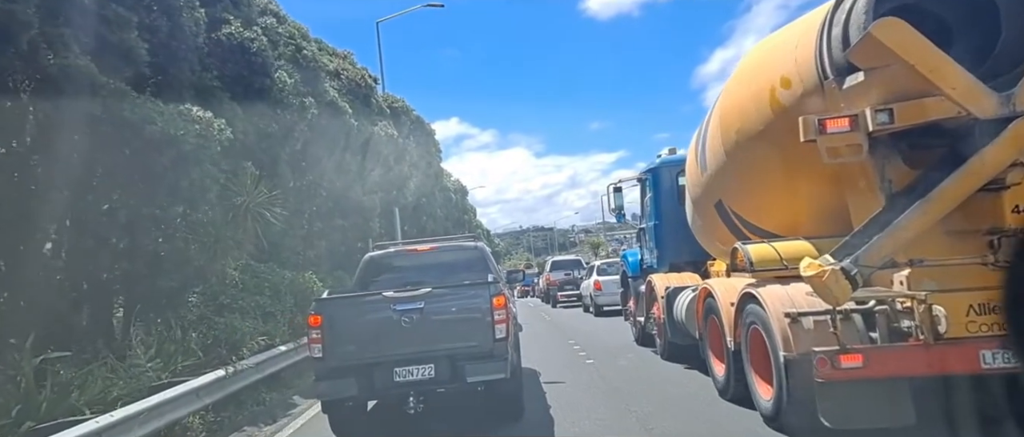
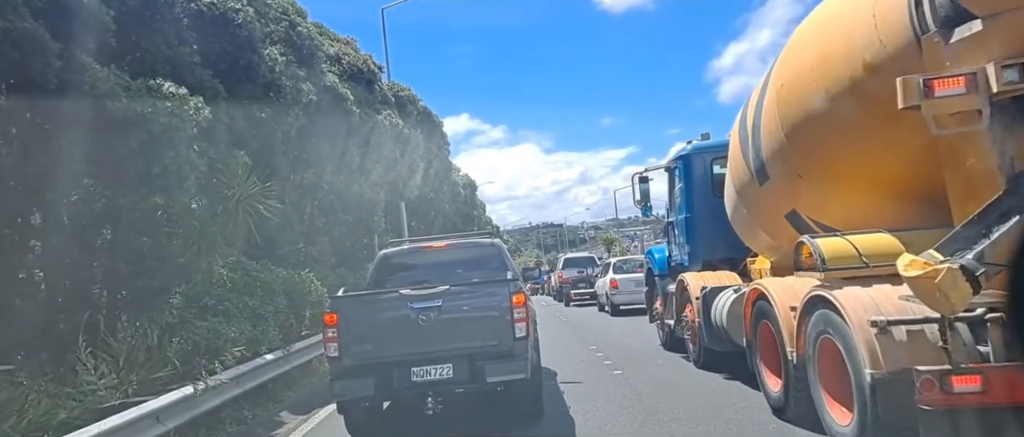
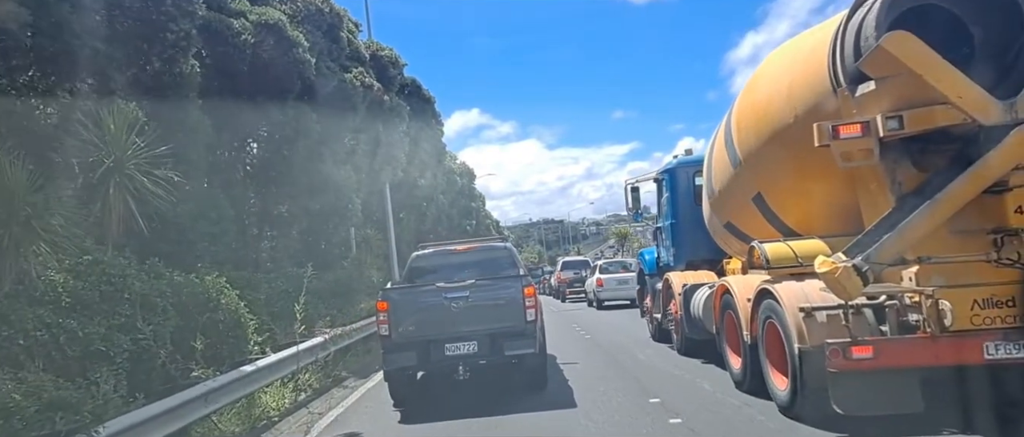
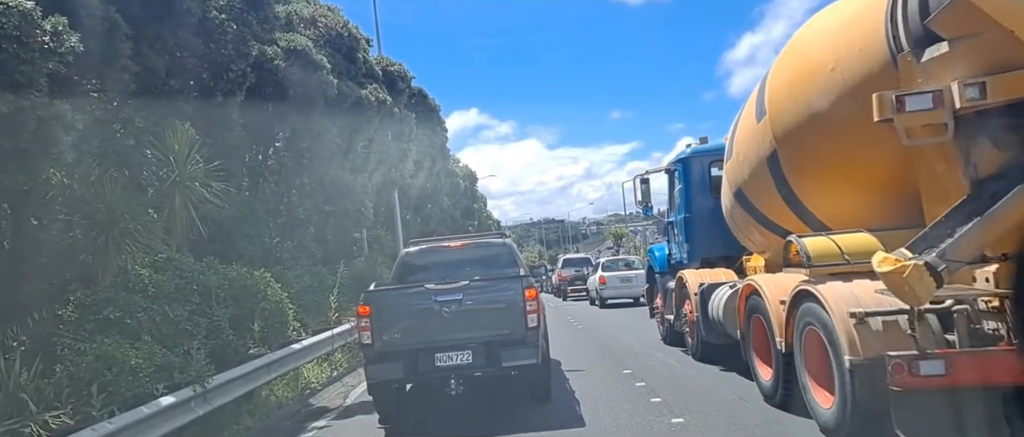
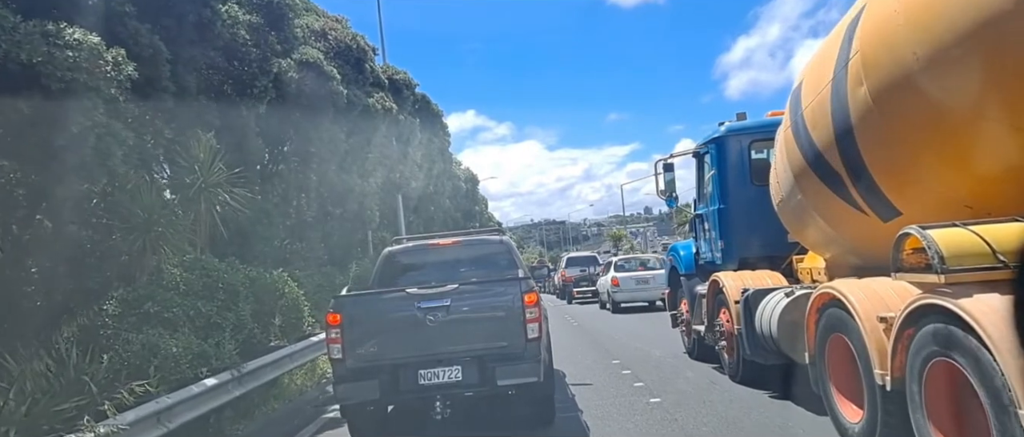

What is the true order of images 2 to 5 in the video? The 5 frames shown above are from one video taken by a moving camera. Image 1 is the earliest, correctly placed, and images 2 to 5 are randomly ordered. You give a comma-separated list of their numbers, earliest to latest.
2, 5, 4, 3
